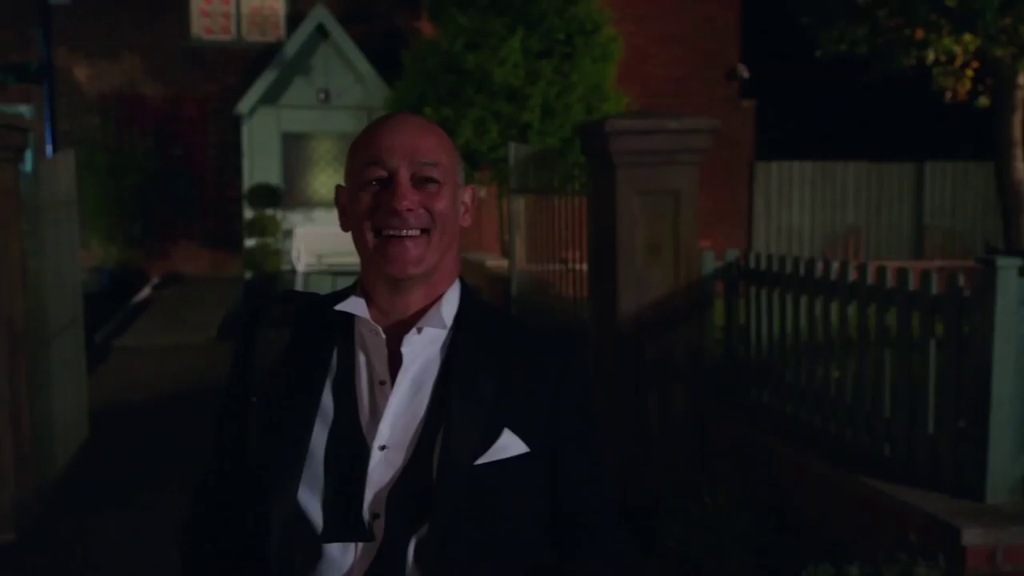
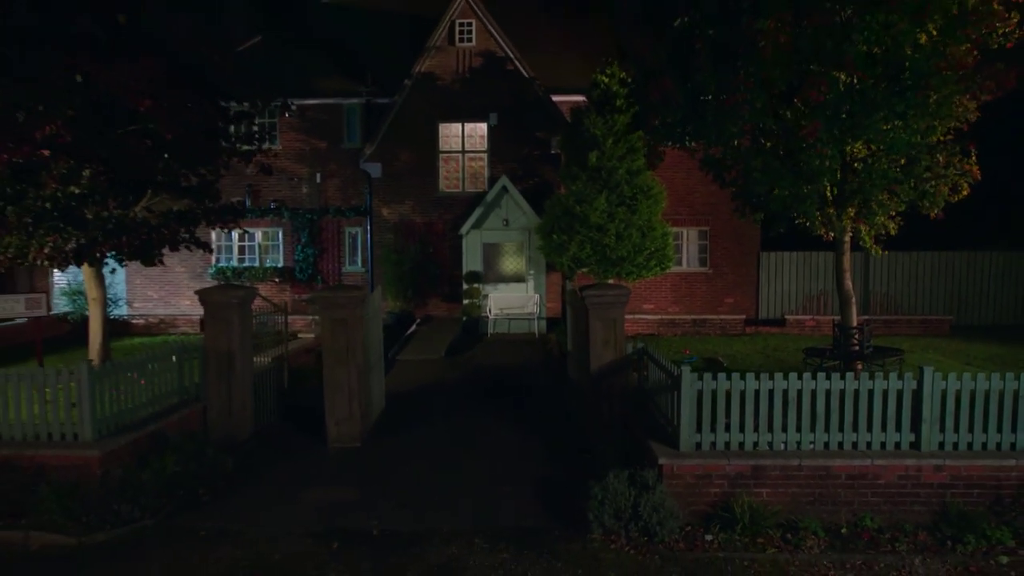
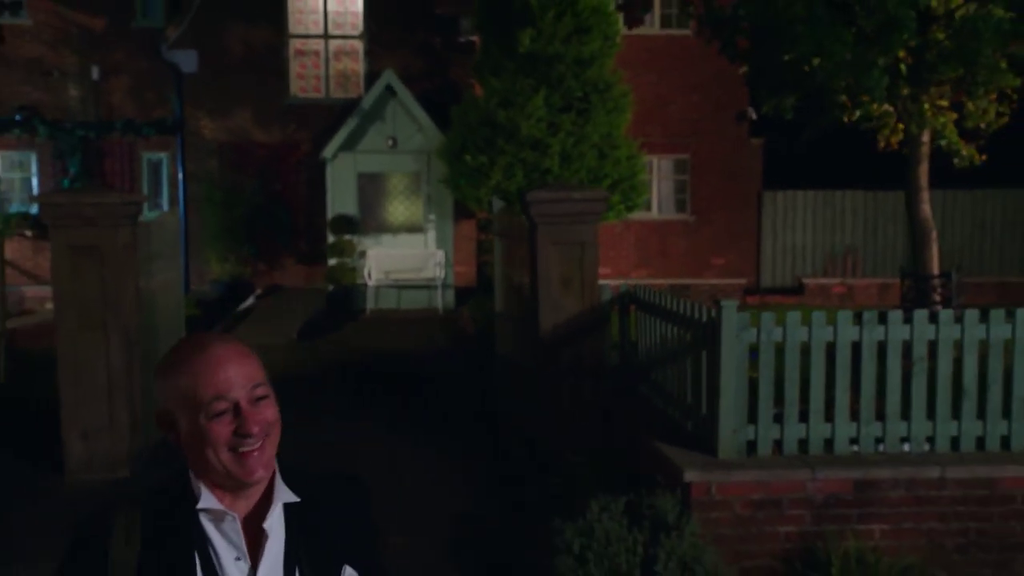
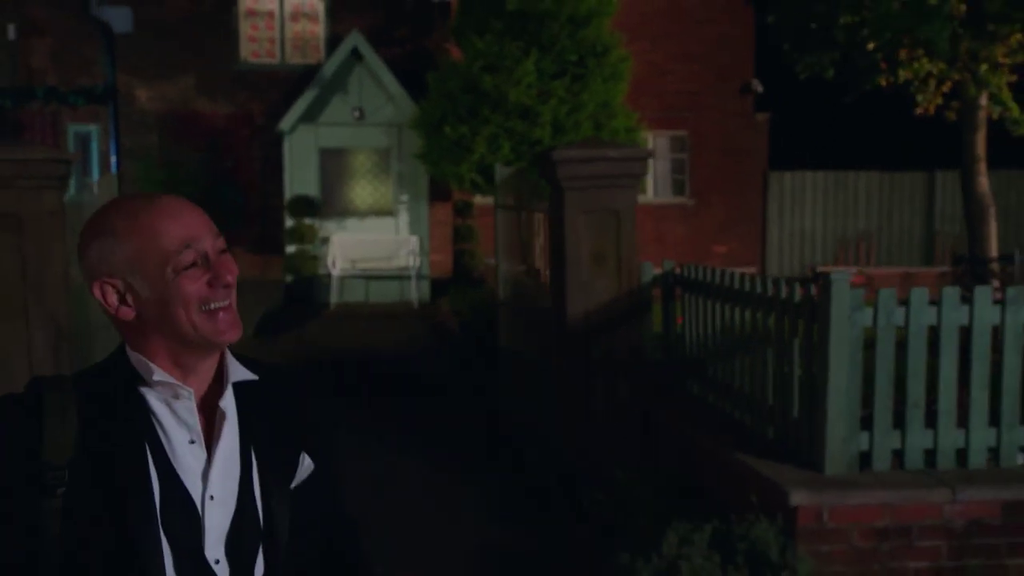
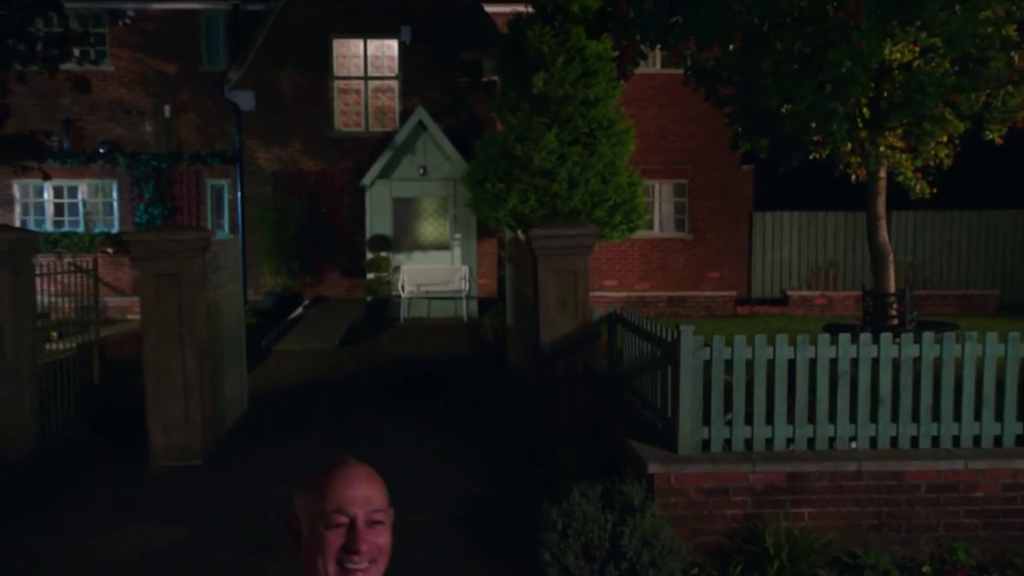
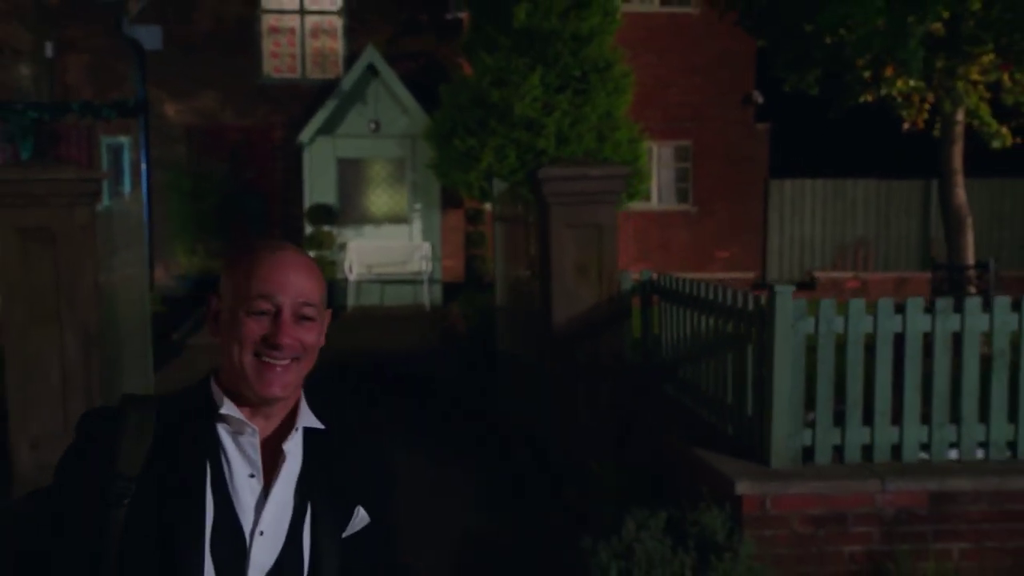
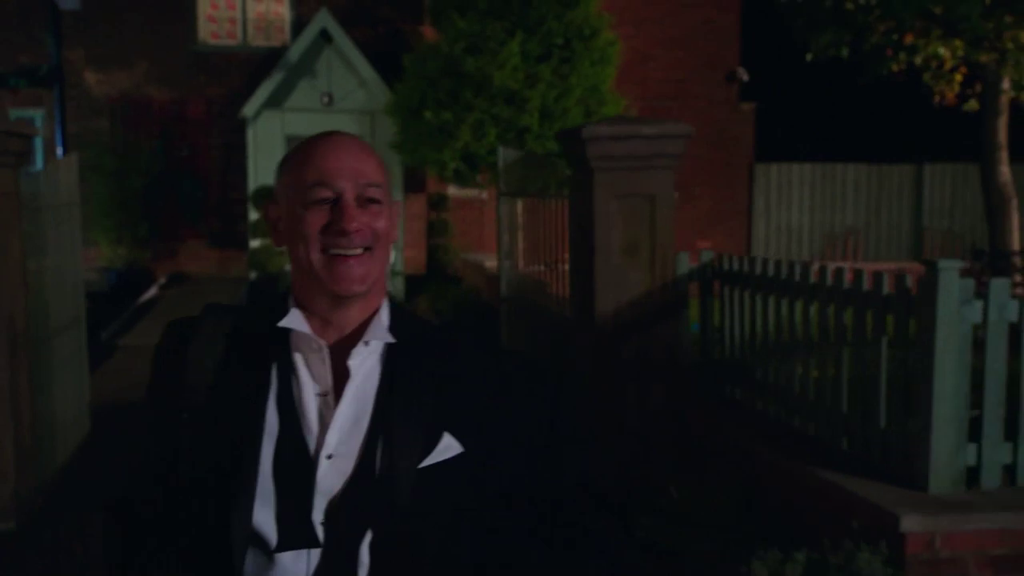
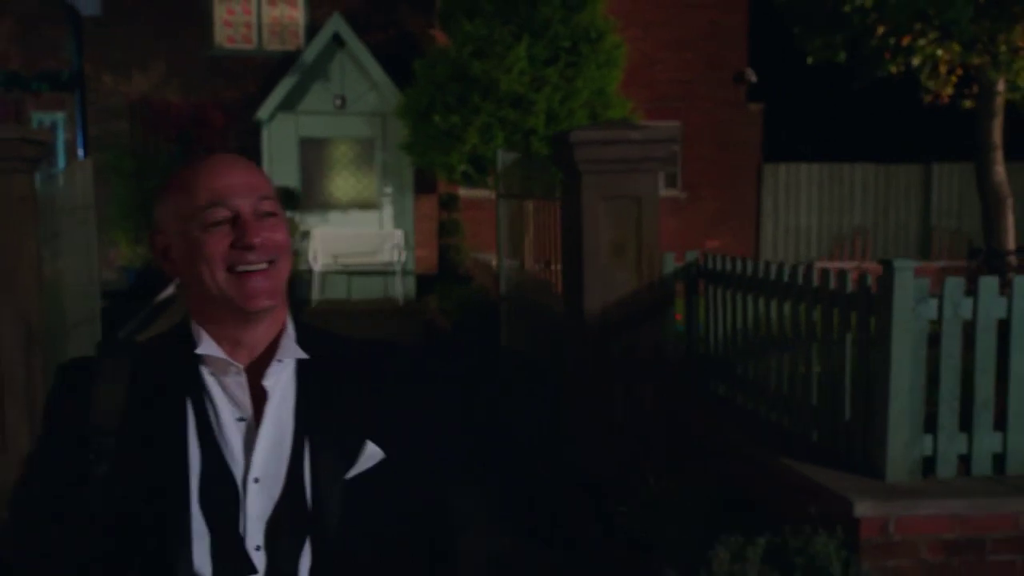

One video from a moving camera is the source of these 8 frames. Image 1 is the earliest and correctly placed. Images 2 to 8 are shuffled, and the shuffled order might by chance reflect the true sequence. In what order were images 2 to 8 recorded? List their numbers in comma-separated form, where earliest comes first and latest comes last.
7, 8, 4, 6, 3, 5, 2
